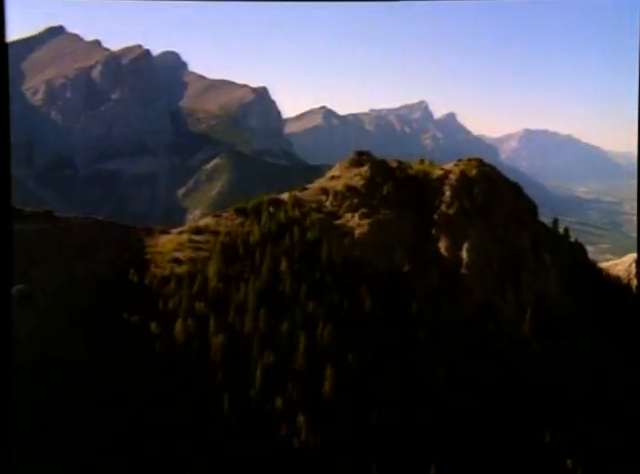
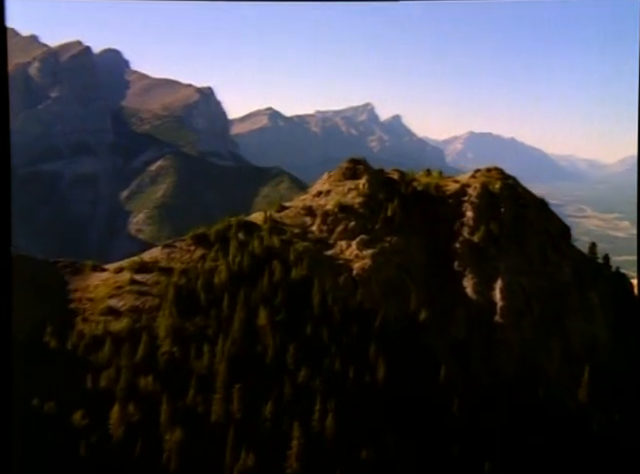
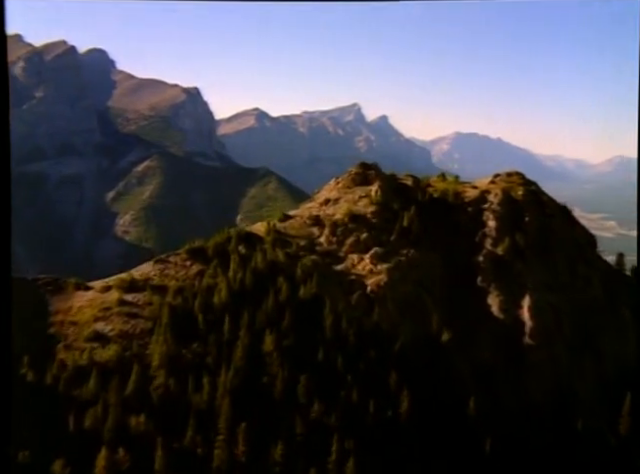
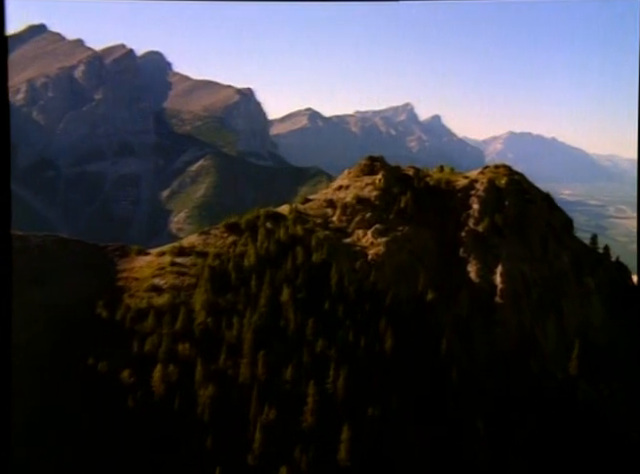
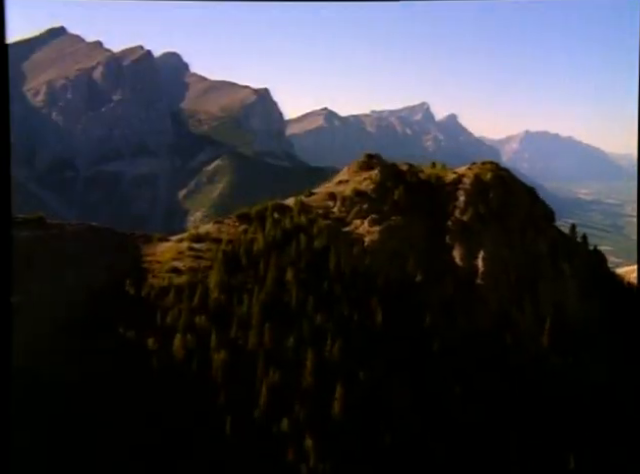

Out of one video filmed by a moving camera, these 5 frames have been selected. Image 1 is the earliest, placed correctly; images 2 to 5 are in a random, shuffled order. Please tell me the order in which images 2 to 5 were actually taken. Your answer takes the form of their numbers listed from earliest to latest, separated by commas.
5, 4, 2, 3
